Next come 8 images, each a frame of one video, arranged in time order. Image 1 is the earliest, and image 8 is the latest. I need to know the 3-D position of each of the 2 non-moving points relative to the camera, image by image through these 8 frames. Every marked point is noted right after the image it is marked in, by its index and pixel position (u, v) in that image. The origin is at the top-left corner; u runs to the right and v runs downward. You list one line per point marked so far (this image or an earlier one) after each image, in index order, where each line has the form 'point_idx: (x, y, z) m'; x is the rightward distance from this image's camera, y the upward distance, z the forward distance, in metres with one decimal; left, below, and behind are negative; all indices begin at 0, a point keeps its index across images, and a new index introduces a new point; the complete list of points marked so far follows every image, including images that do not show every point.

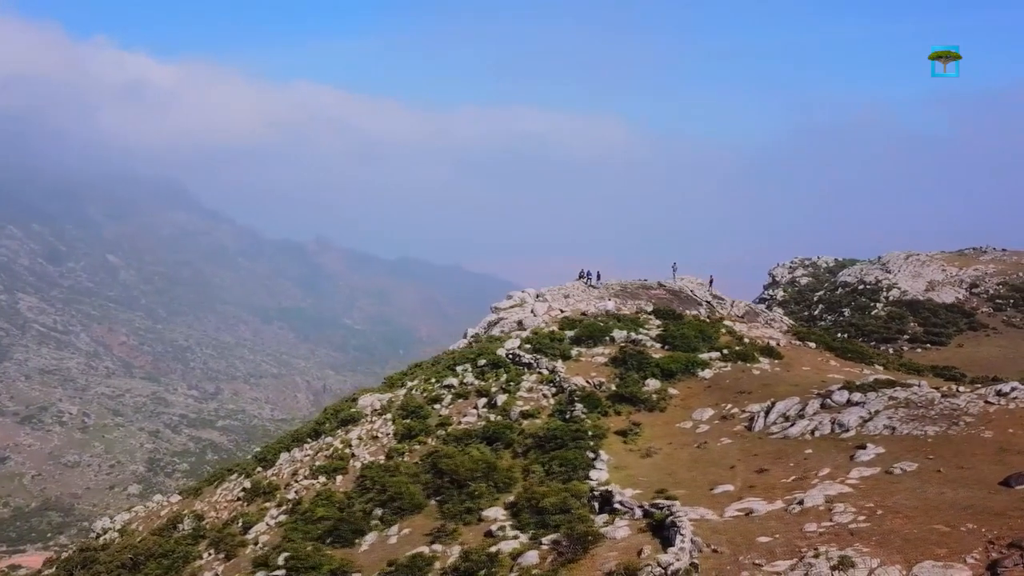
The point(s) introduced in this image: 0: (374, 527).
0: (-3.6, -6.2, +18.0) m
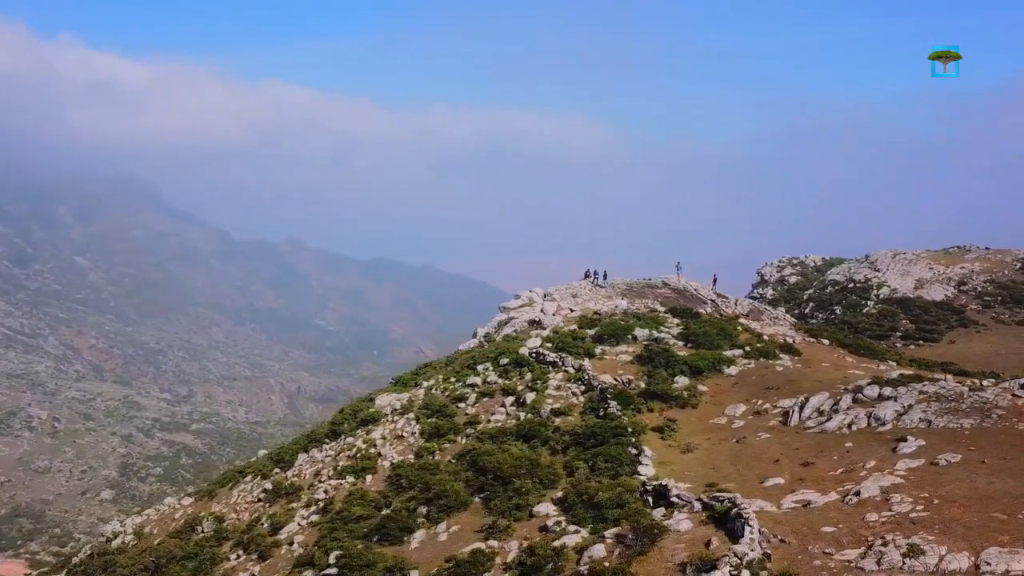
0: (-2.4, -6.2, +18.1) m
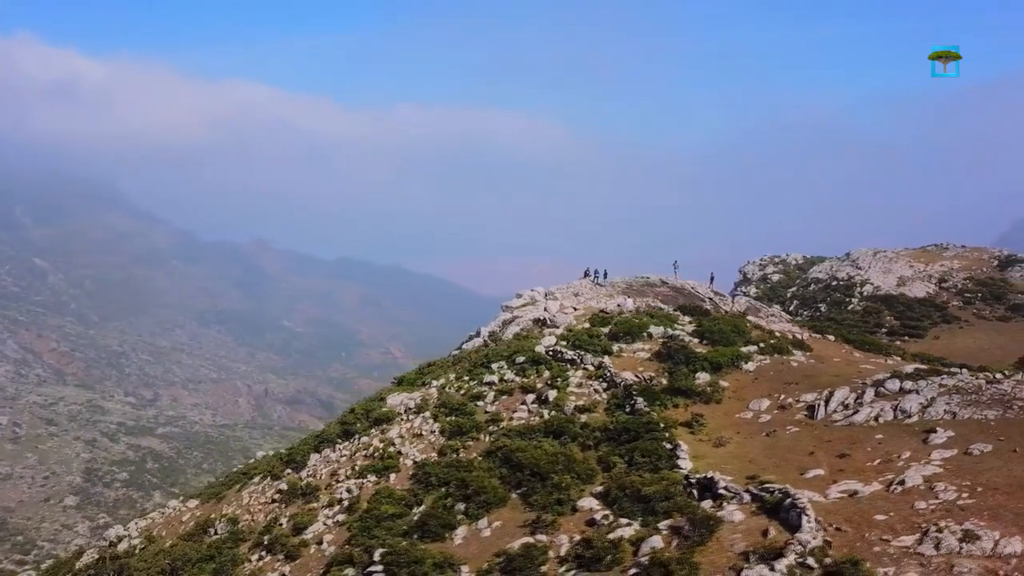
0: (-1.3, -6.2, +18.3) m
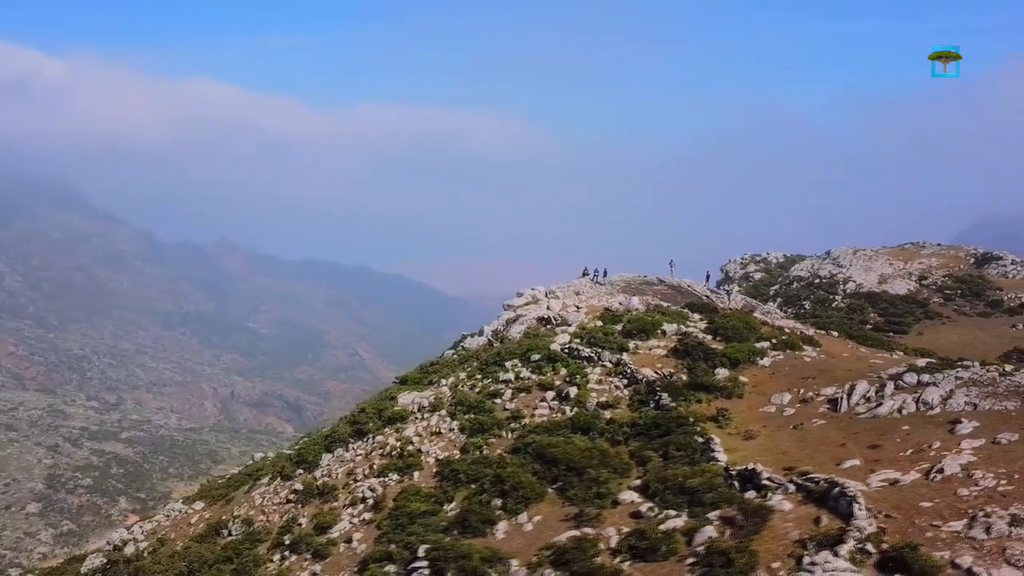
0: (-0.3, -6.1, +18.5) m
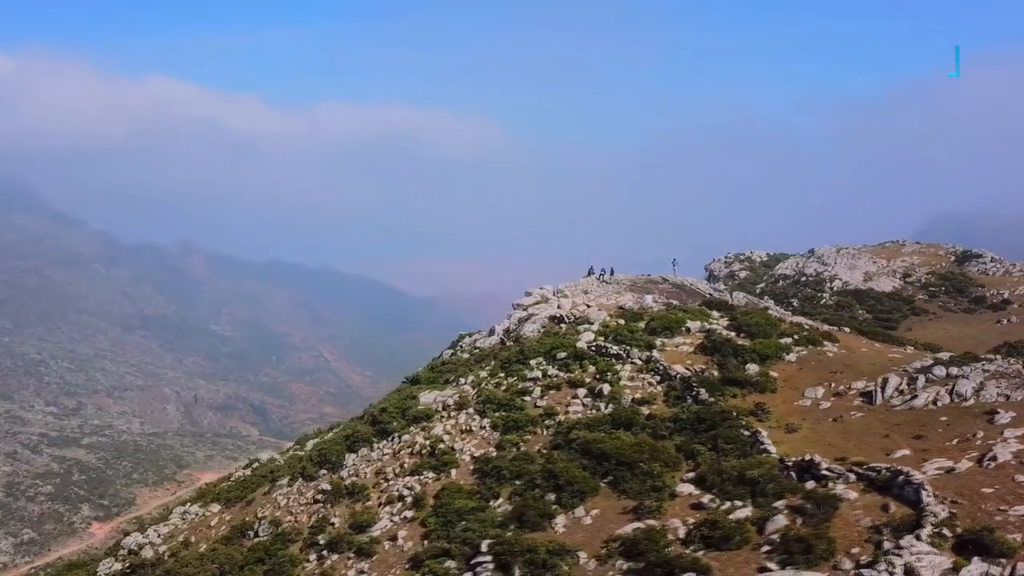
0: (+1.3, -6.1, +18.8) m
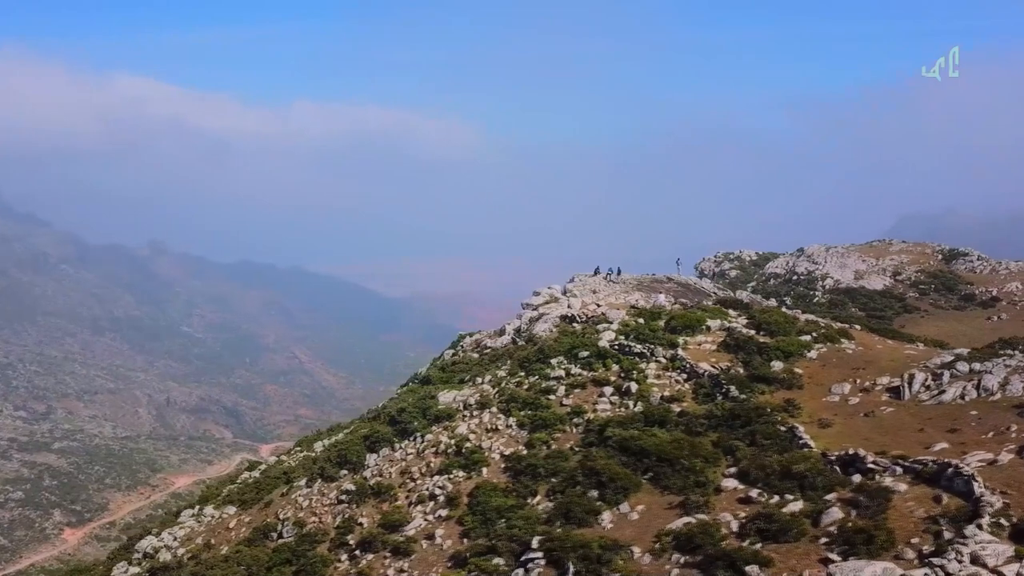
0: (+2.5, -6.1, +19.1) m
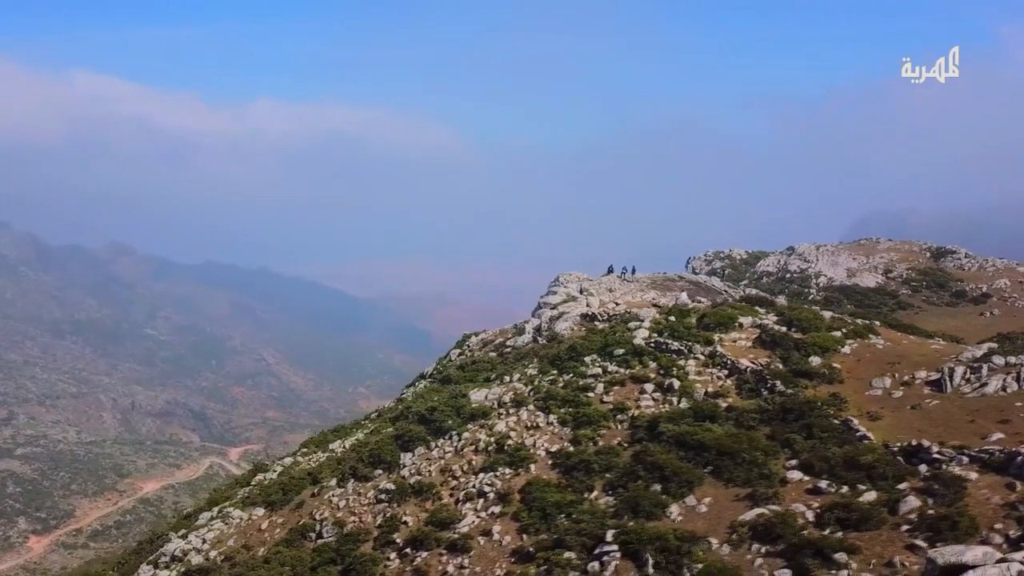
0: (+4.4, -6.0, +19.5) m
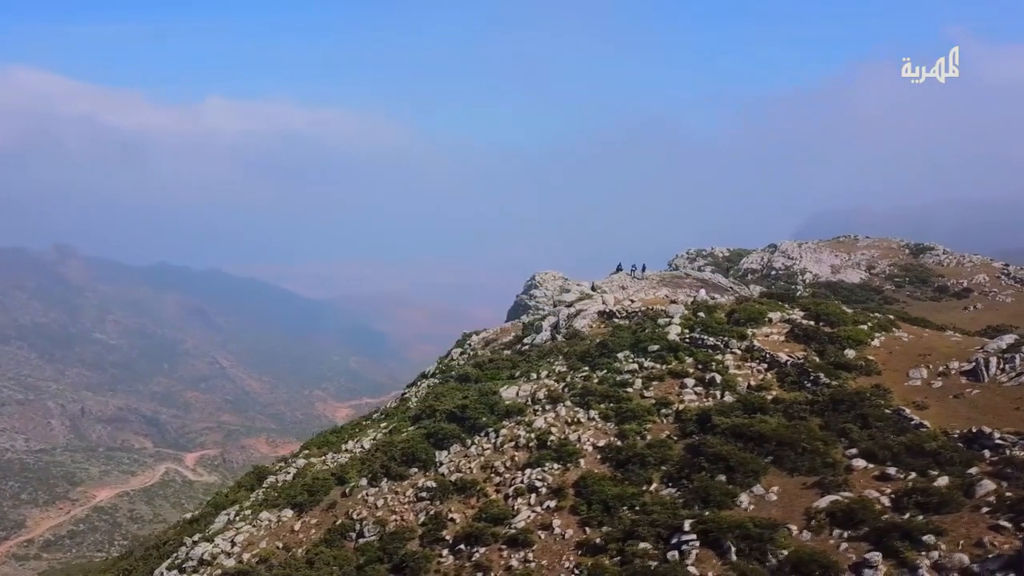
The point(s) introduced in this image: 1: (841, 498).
0: (+6.6, -5.9, +20.1) m
1: (+8.7, -5.6, +18.2) m
